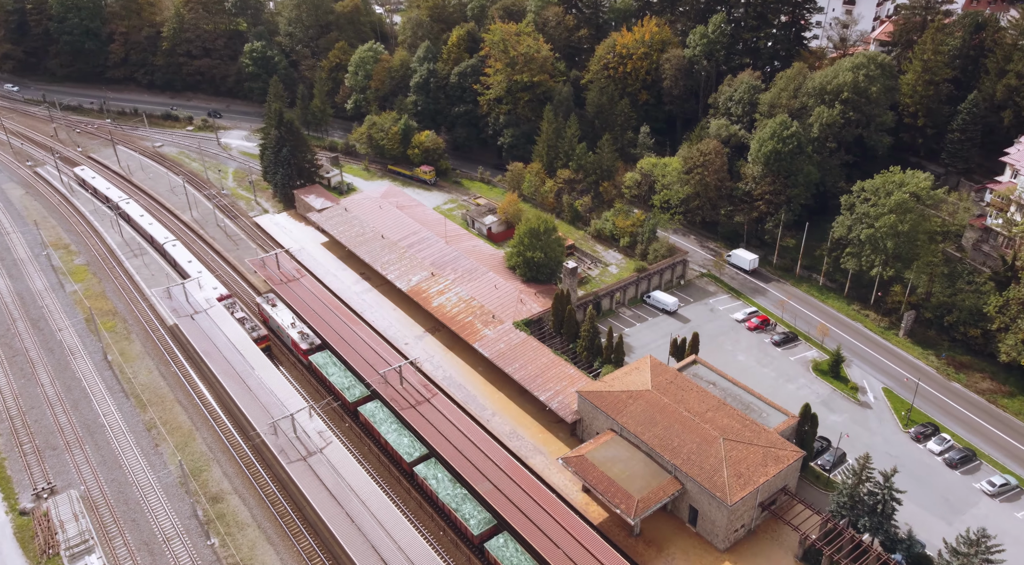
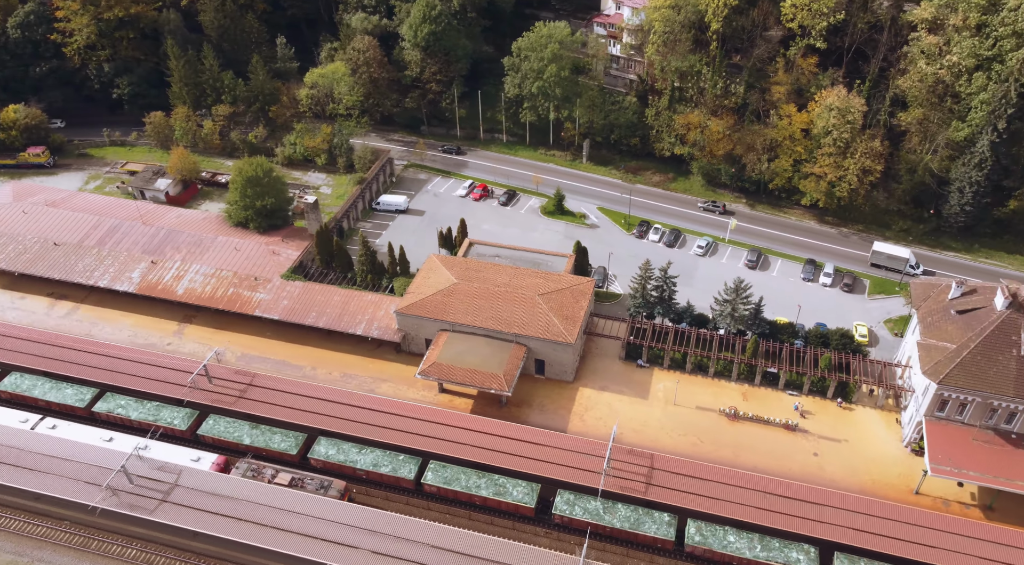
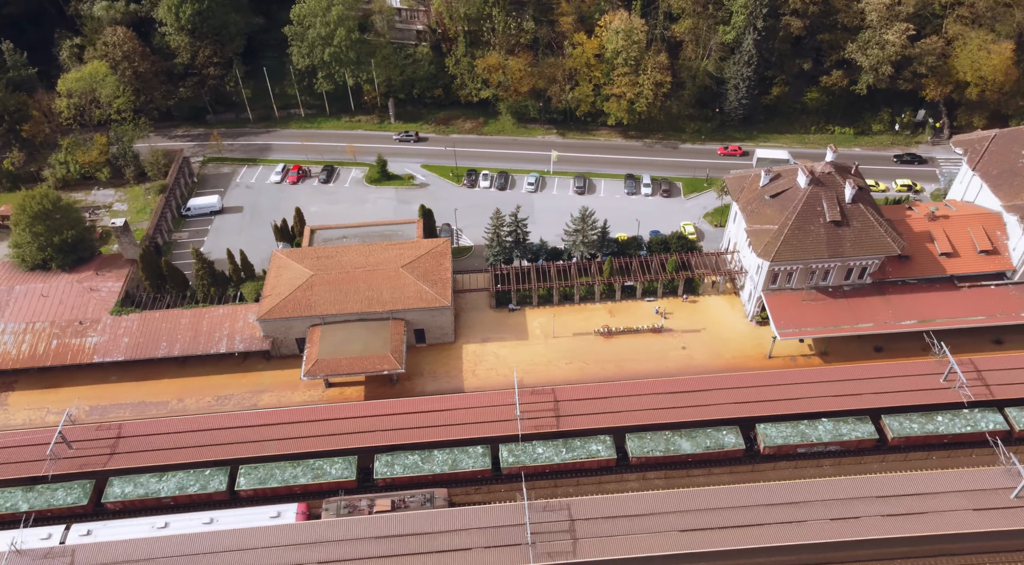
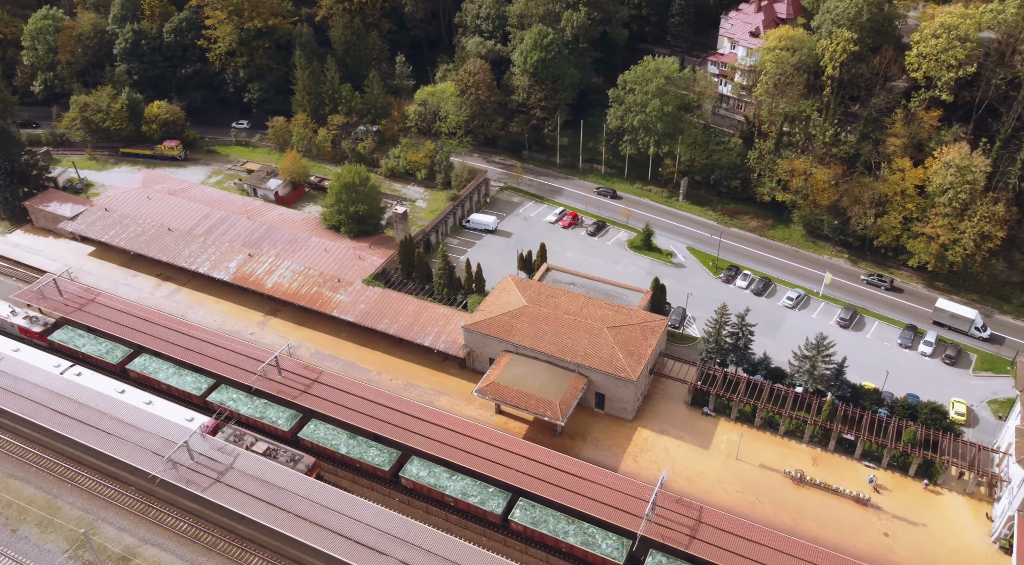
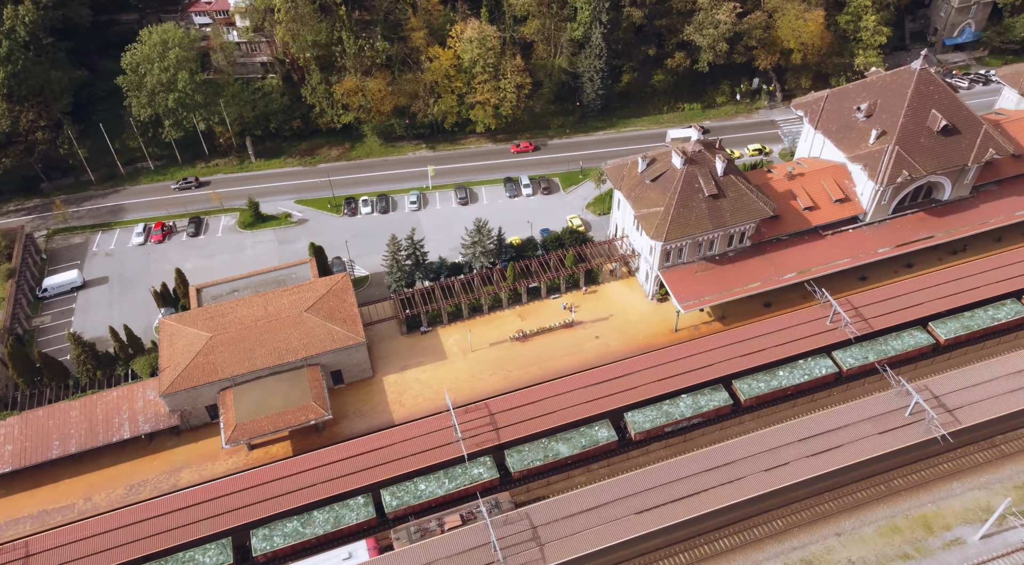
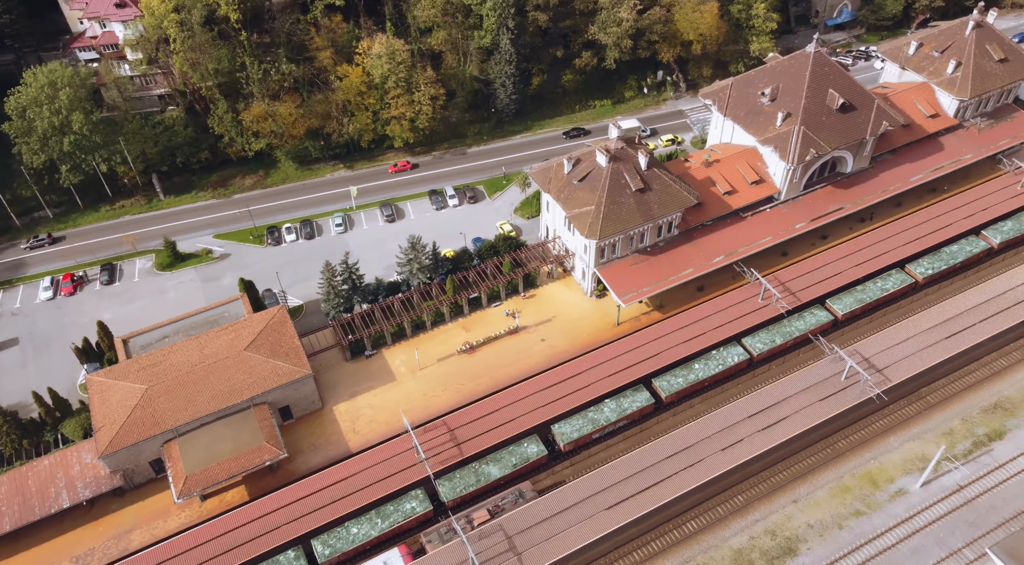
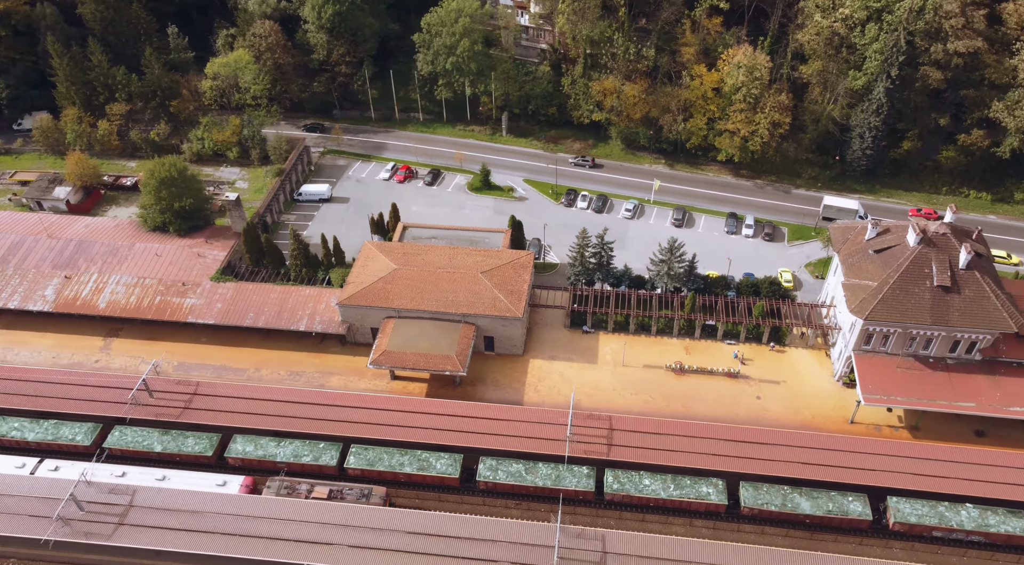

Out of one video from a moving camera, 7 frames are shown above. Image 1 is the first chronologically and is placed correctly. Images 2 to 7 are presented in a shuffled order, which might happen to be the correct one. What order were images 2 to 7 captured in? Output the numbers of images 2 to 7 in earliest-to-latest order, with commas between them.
4, 2, 7, 3, 5, 6
